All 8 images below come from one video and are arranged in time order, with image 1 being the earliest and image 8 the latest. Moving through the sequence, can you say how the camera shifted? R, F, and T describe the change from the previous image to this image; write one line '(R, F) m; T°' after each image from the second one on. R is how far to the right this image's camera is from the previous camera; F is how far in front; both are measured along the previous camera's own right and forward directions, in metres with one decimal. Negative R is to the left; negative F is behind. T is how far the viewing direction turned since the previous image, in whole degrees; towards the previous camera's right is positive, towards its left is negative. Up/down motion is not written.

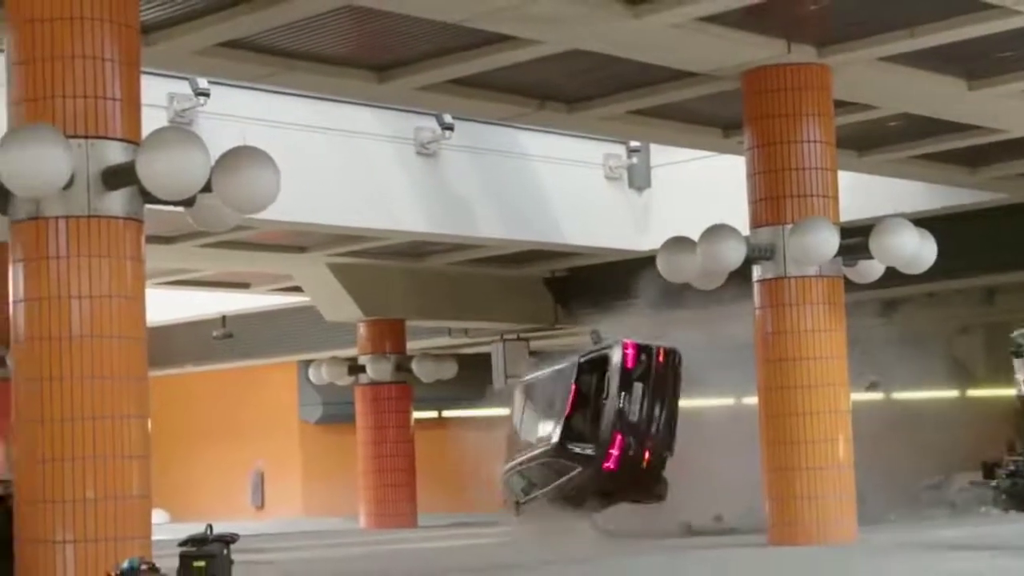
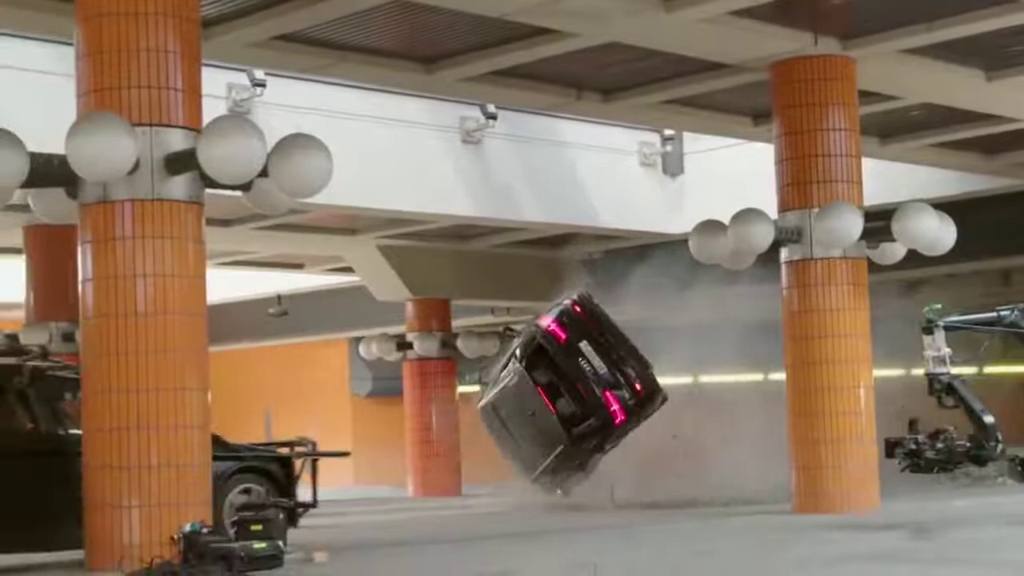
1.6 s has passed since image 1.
(+0.1, -0.7) m; -2°
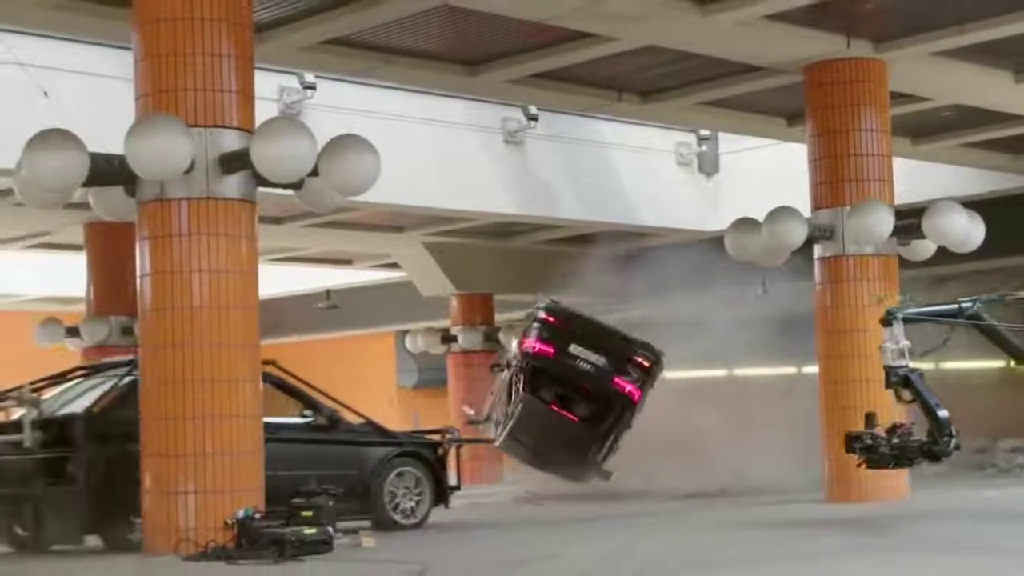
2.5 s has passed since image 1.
(0.0, -0.5) m; -2°
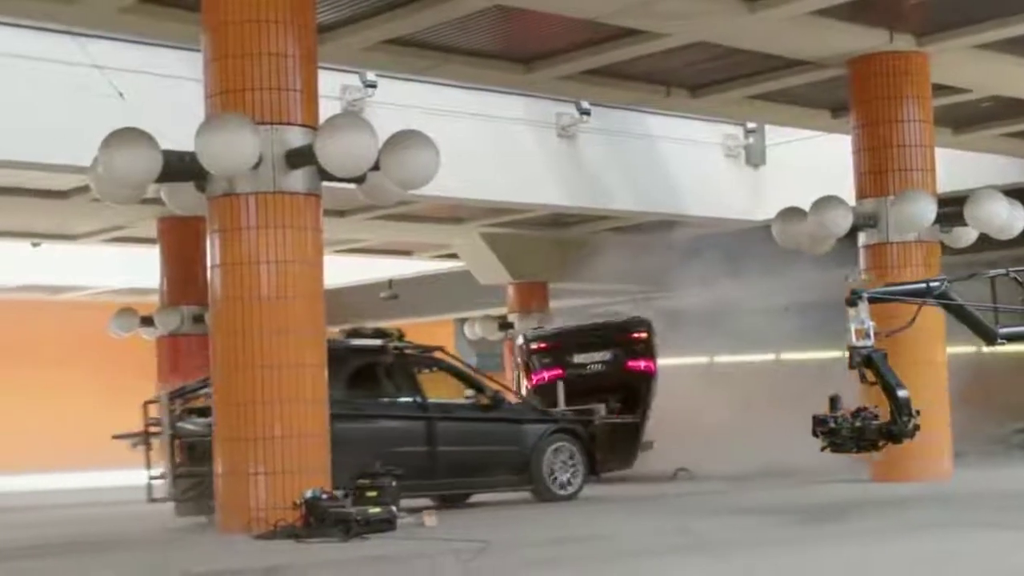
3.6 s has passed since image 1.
(0.0, -0.5) m; -2°
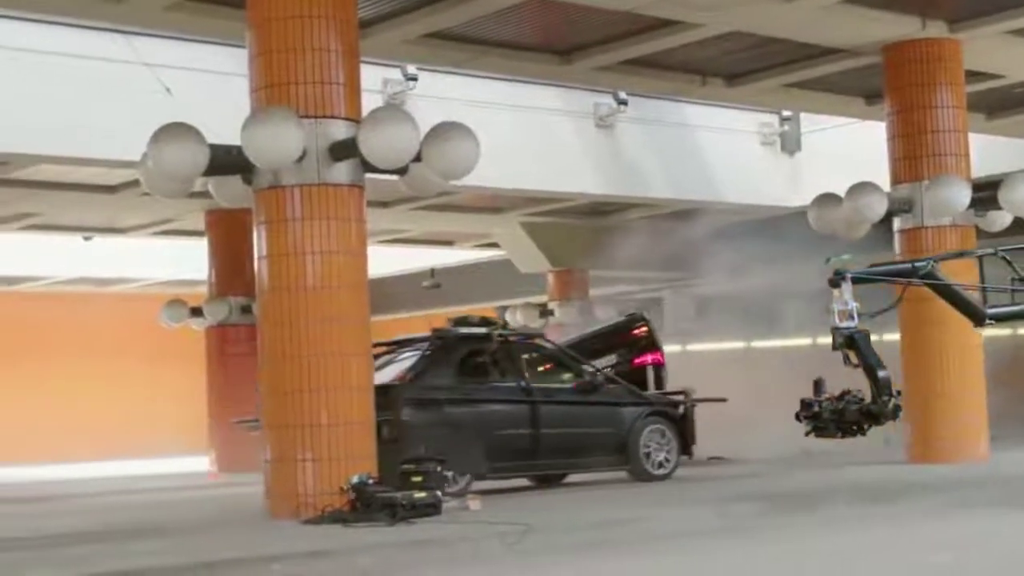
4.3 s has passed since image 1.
(0.0, -0.3) m; -1°
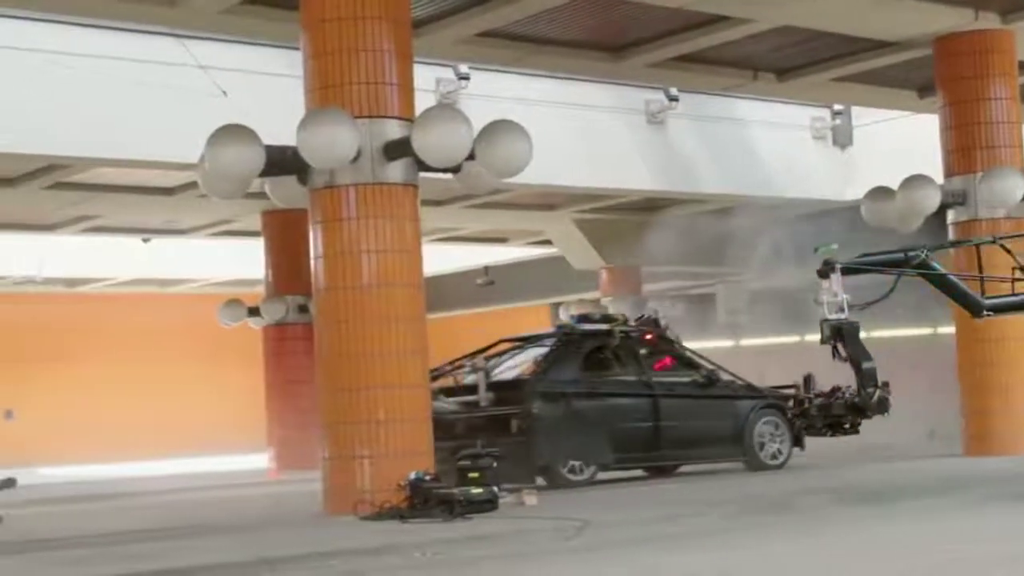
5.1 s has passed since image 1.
(0.0, -0.1) m; -2°
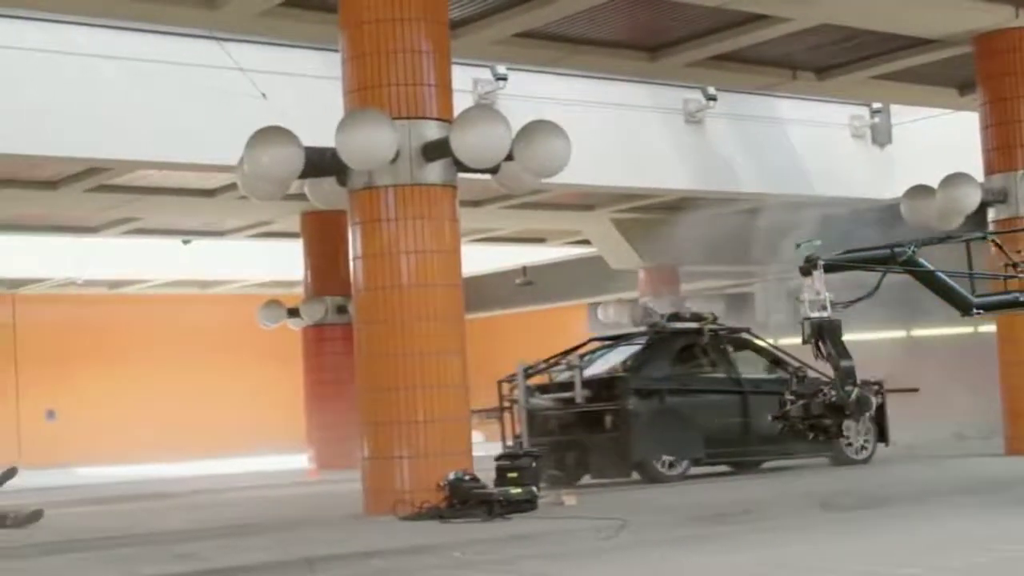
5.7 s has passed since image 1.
(0.0, 0.0) m; -1°
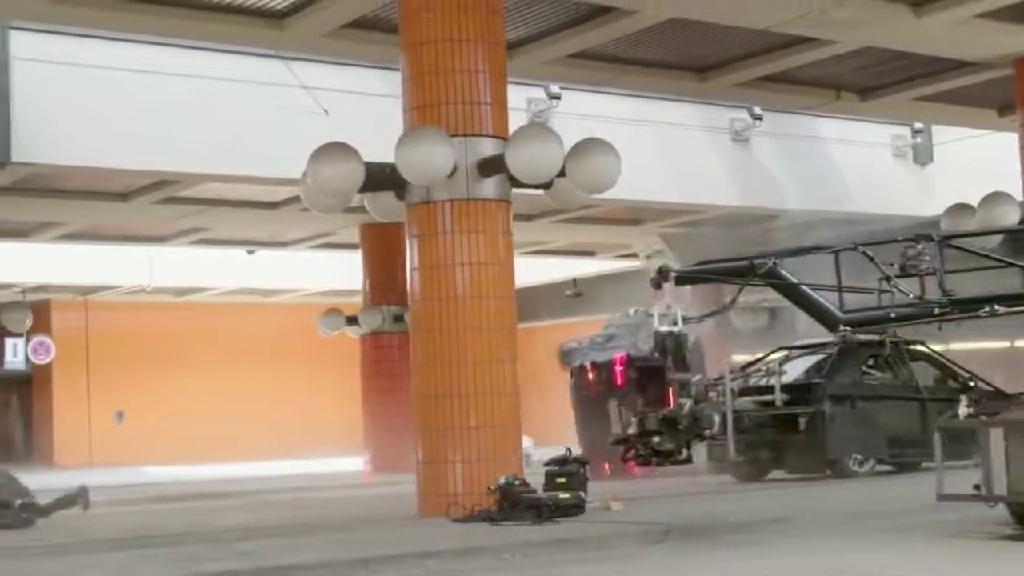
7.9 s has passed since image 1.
(0.0, -0.6) m; -2°
